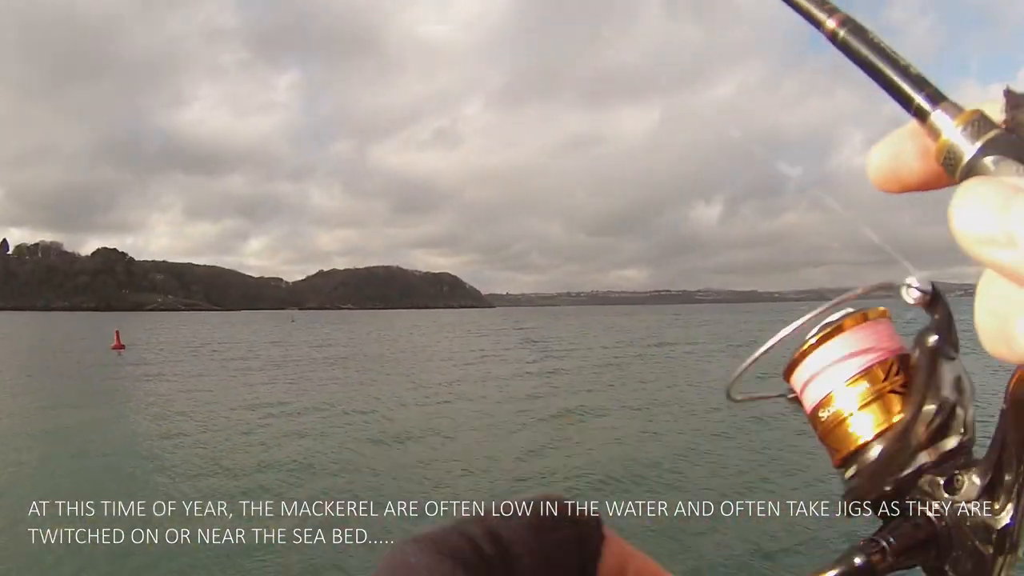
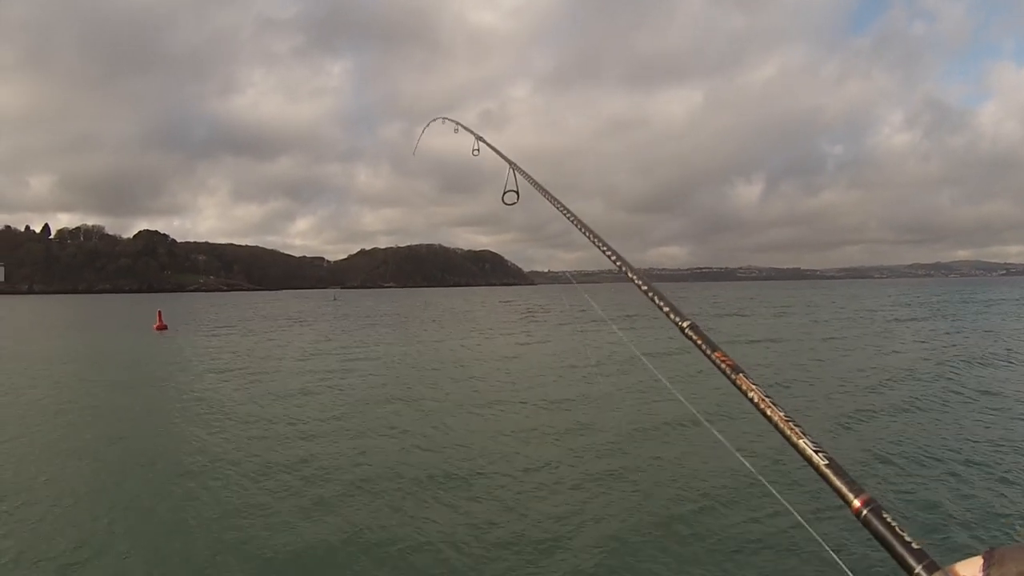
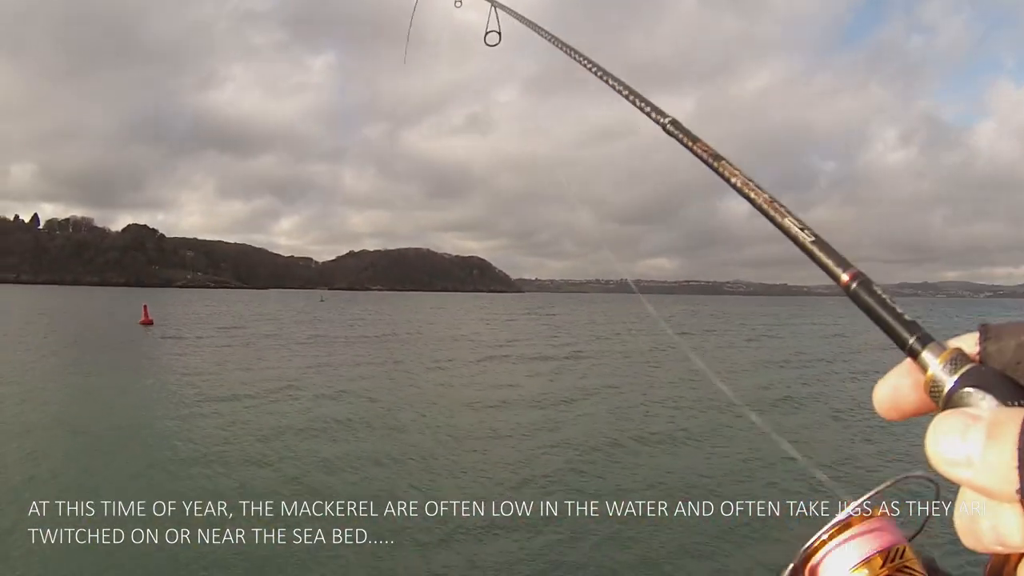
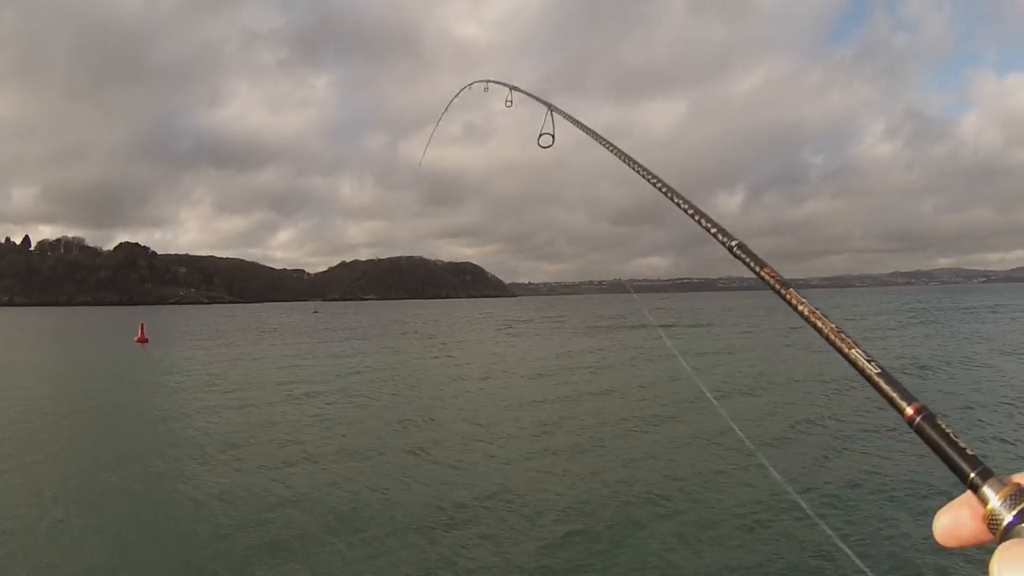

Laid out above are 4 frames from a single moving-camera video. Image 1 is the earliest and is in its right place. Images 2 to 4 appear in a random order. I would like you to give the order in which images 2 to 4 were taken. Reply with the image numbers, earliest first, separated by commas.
3, 2, 4
